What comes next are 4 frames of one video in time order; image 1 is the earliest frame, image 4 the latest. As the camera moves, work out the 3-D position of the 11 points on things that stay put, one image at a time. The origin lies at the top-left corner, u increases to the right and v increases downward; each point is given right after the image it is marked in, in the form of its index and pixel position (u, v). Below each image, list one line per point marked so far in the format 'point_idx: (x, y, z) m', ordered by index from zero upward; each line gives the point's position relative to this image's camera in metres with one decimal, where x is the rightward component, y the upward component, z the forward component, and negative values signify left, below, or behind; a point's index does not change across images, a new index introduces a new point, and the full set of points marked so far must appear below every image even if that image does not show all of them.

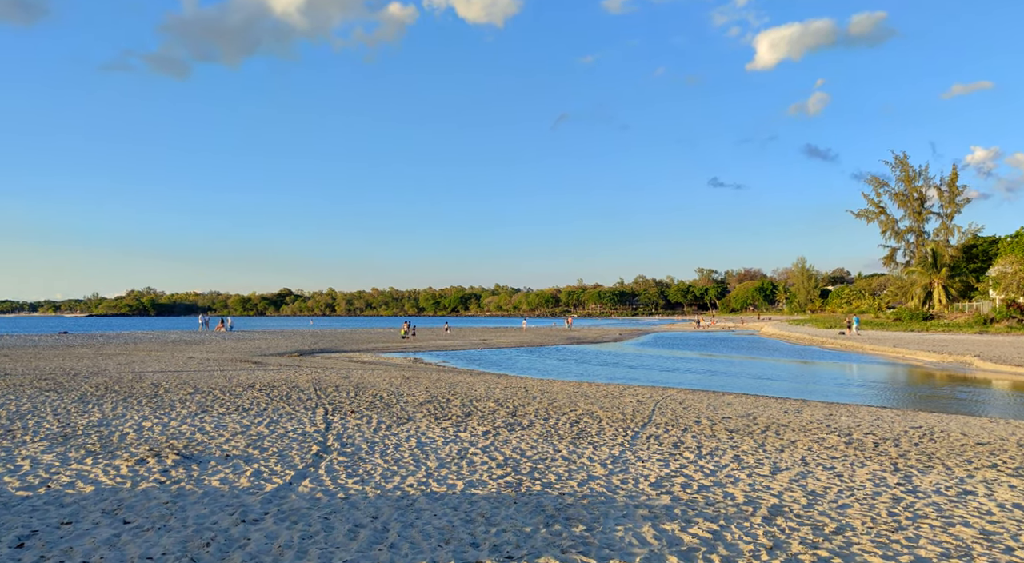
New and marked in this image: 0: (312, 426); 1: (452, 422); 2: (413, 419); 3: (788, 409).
0: (-3.7, -2.7, +16.1) m
1: (-1.1, -2.8, +16.9) m
2: (-2.0, -2.8, +17.5) m
3: (+6.2, -2.9, +19.7) m
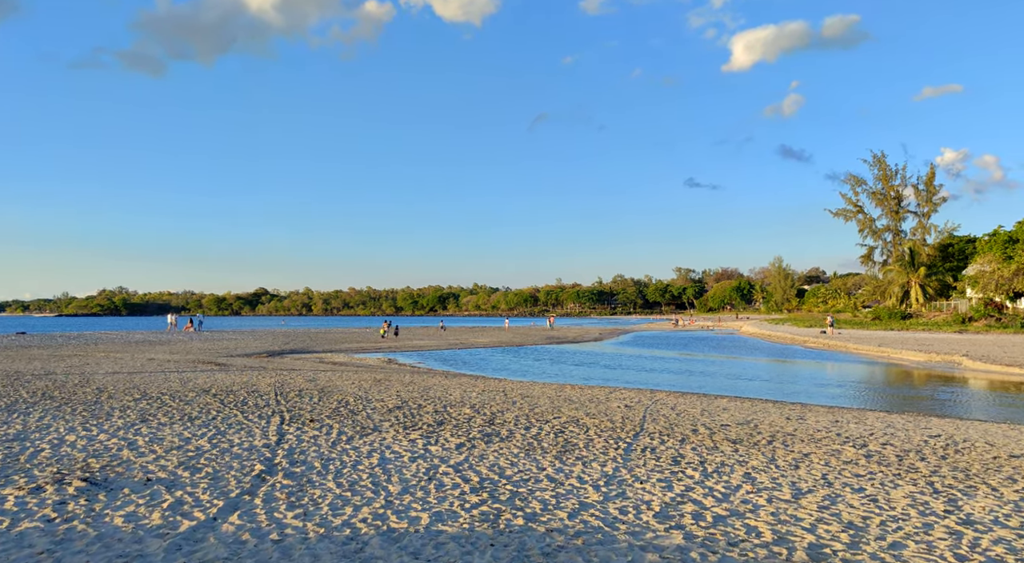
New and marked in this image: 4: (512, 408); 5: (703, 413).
0: (-4.1, -2.6, +14.2) m
1: (-1.5, -2.7, +15.1) m
2: (-2.4, -2.7, +15.6) m
3: (+5.8, -2.8, +18.1) m
4: (0.0, -2.8, +19.5) m
5: (+4.1, -2.8, +18.5) m
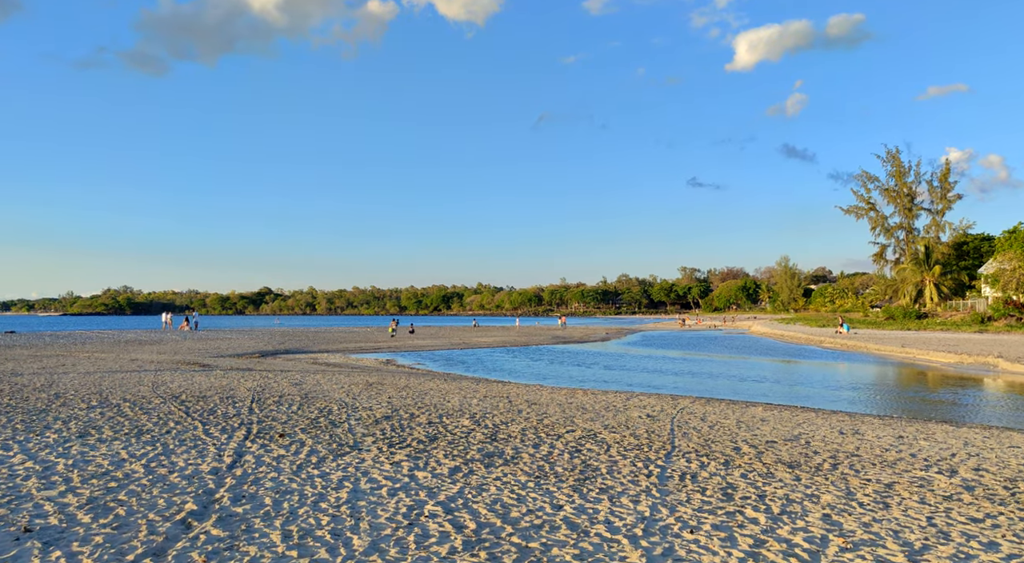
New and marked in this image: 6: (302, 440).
0: (-4.0, -2.4, +11.7) m
1: (-1.4, -2.5, +12.6) m
2: (-2.3, -2.5, +13.1) m
3: (+5.9, -2.6, +15.5) m
4: (+0.1, -2.7, +16.9) m
5: (+4.2, -2.7, +15.9) m
6: (-3.4, -2.5, +14.0) m
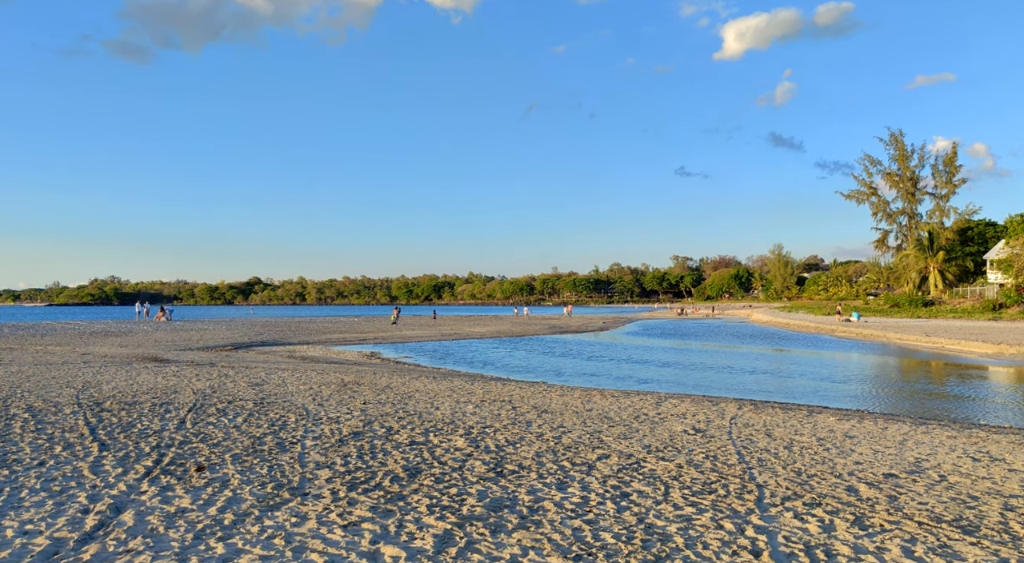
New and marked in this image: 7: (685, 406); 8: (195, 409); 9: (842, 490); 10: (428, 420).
0: (-3.9, -2.1, +7.5) m
1: (-1.3, -2.2, +8.4) m
2: (-2.1, -2.2, +8.9) m
3: (+6.0, -2.2, +11.4) m
4: (+0.3, -2.3, +12.8) m
5: (+4.3, -2.3, +11.8) m
6: (-3.2, -2.2, +9.8) m
7: (+3.4, -2.4, +16.7) m
8: (-6.0, -2.4, +16.6) m
9: (+3.5, -2.2, +9.2) m
10: (-1.4, -2.3, +14.4) m
